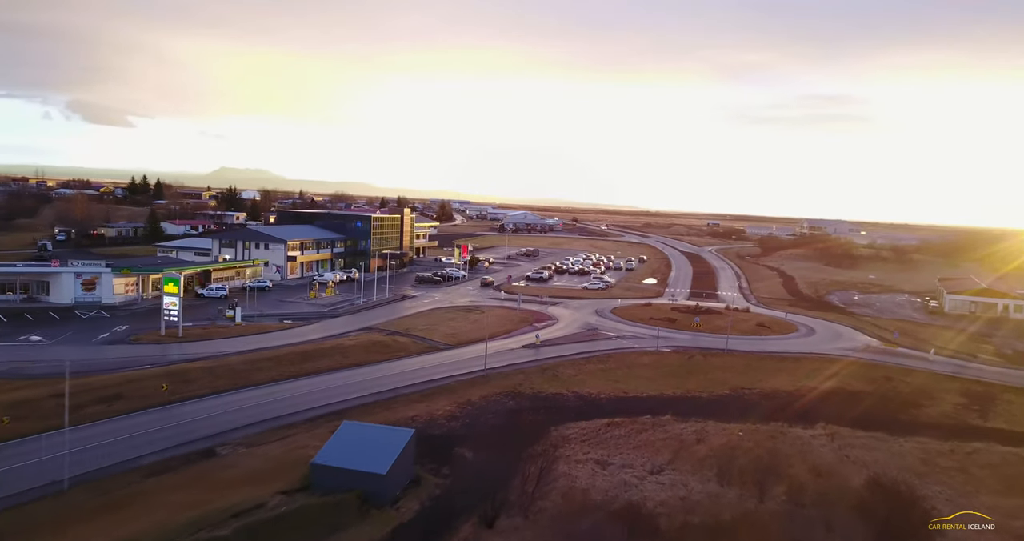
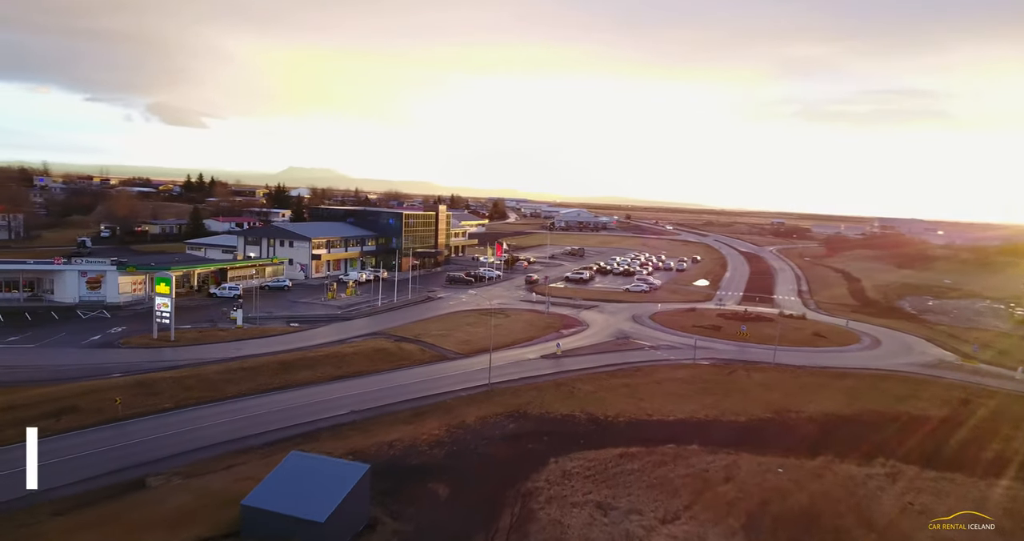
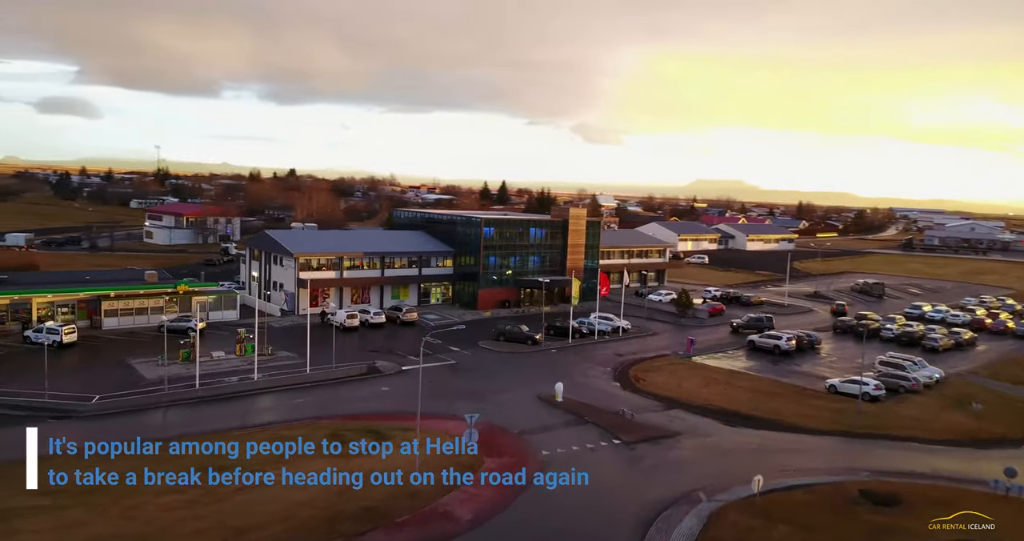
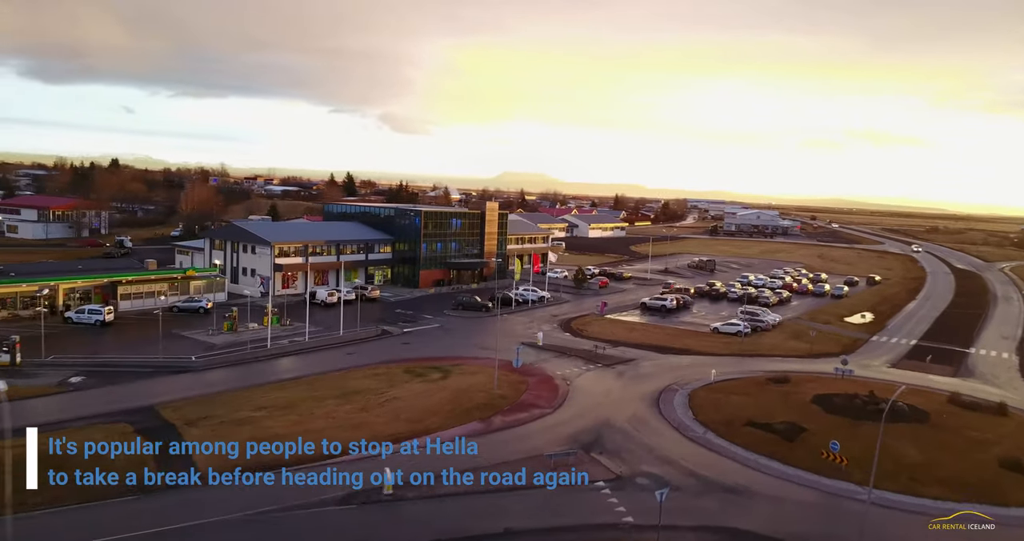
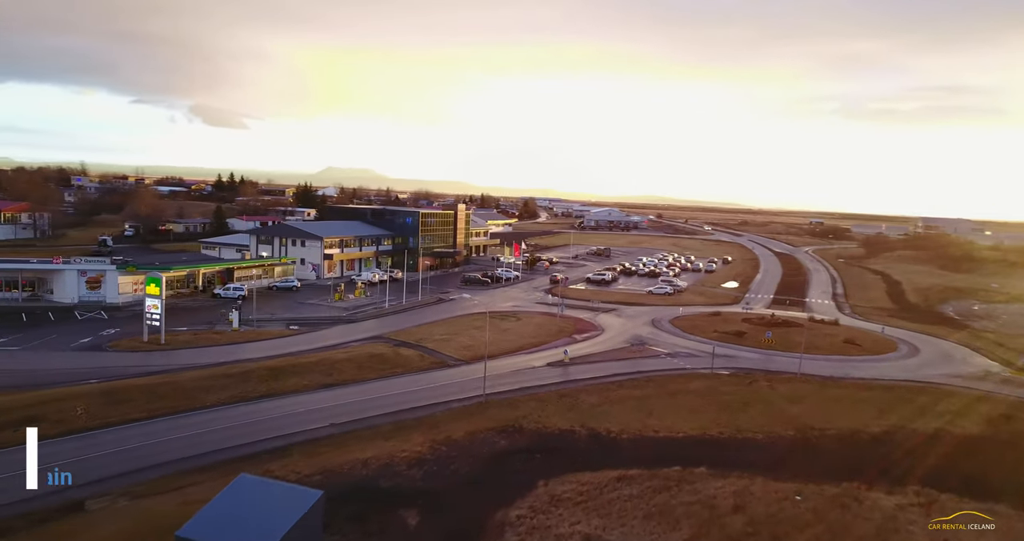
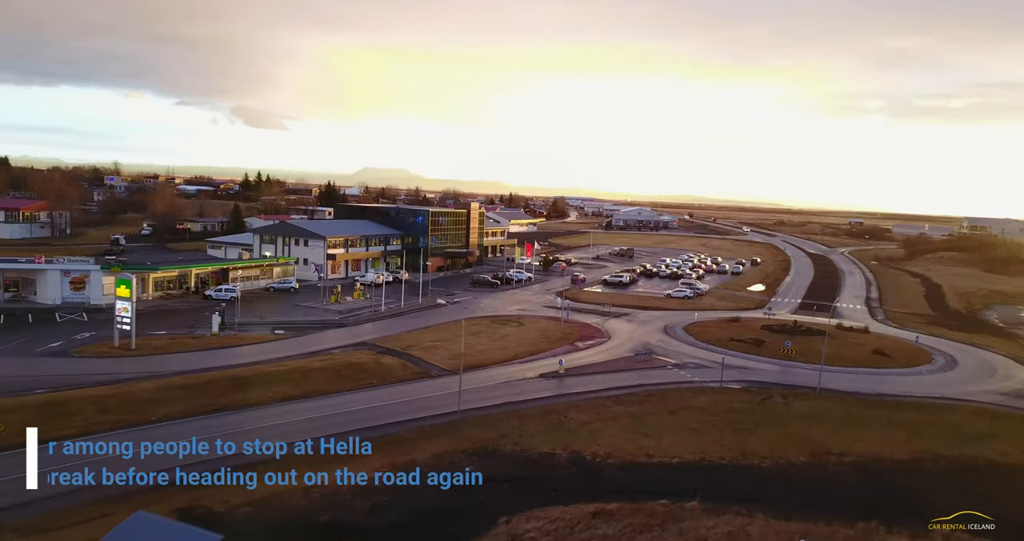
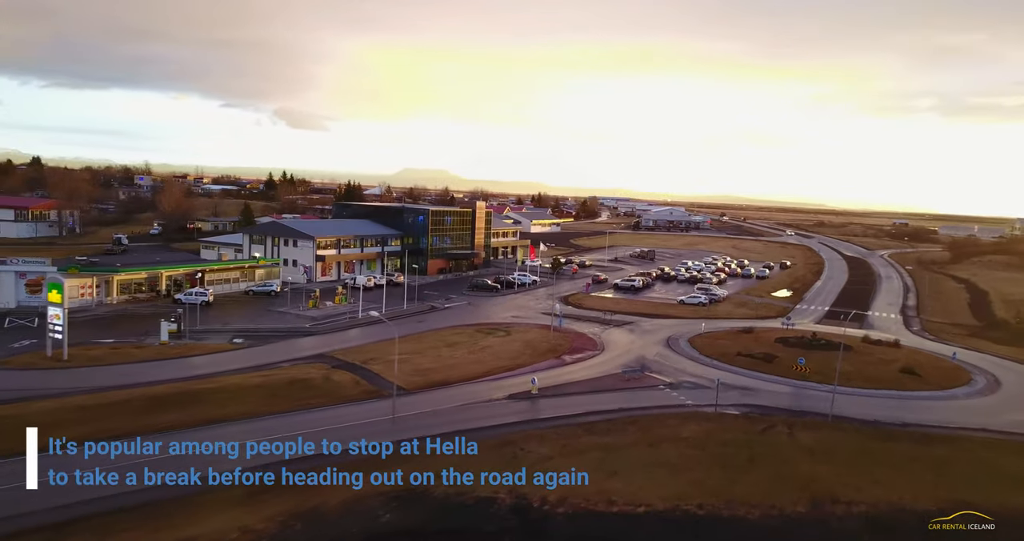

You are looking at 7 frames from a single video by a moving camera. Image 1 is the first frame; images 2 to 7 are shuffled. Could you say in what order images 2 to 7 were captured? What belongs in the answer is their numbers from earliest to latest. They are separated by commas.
2, 5, 6, 7, 4, 3
